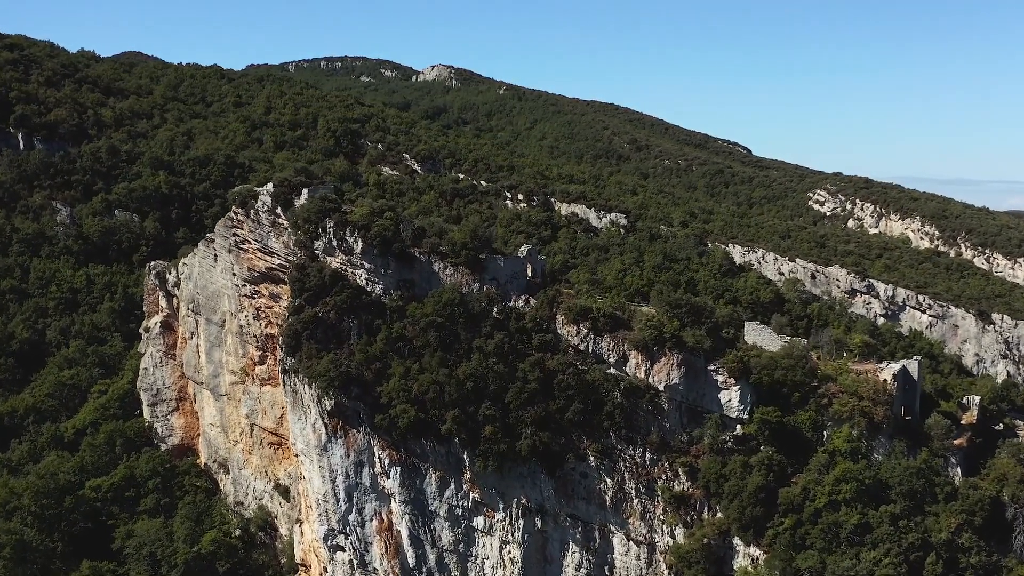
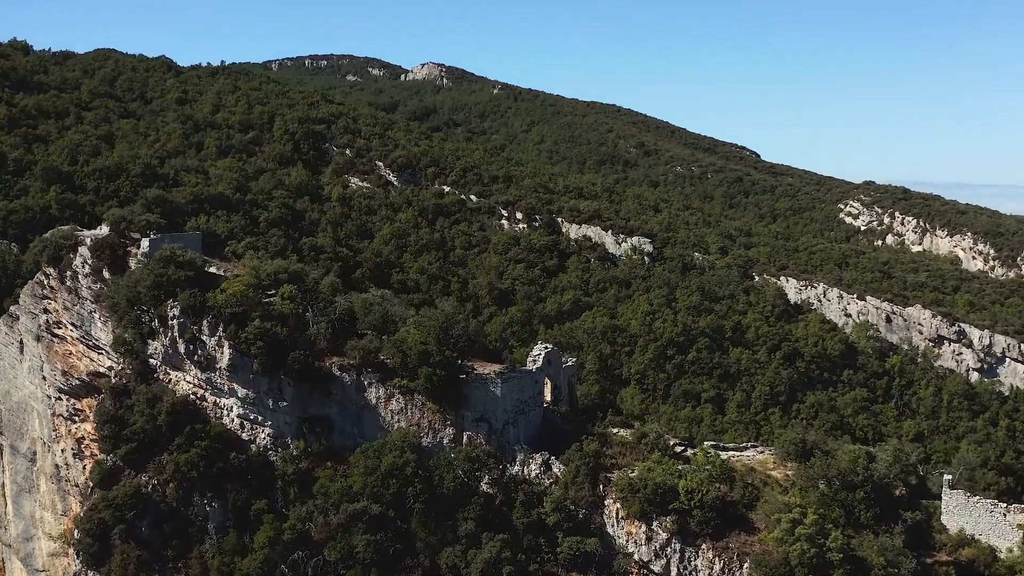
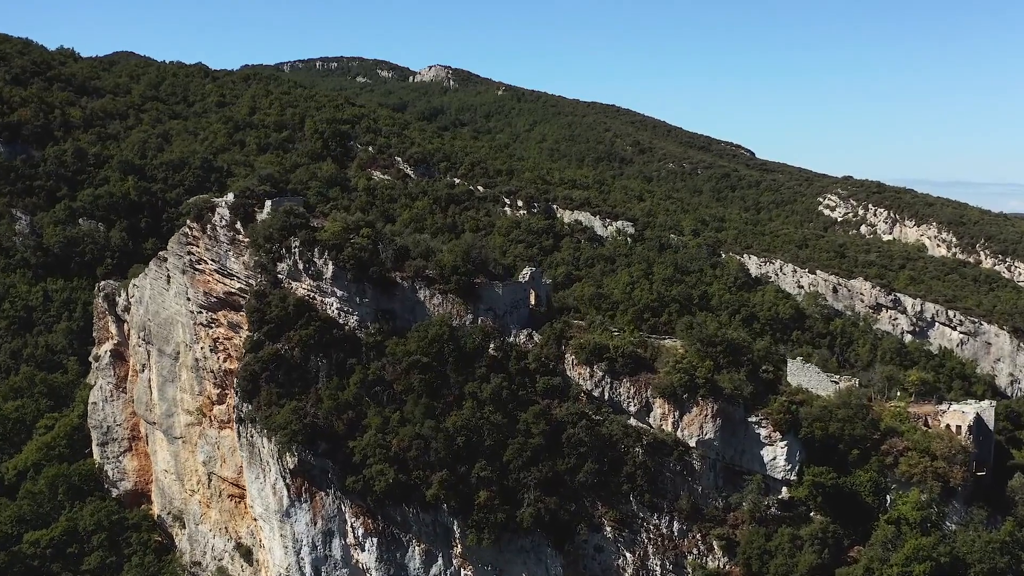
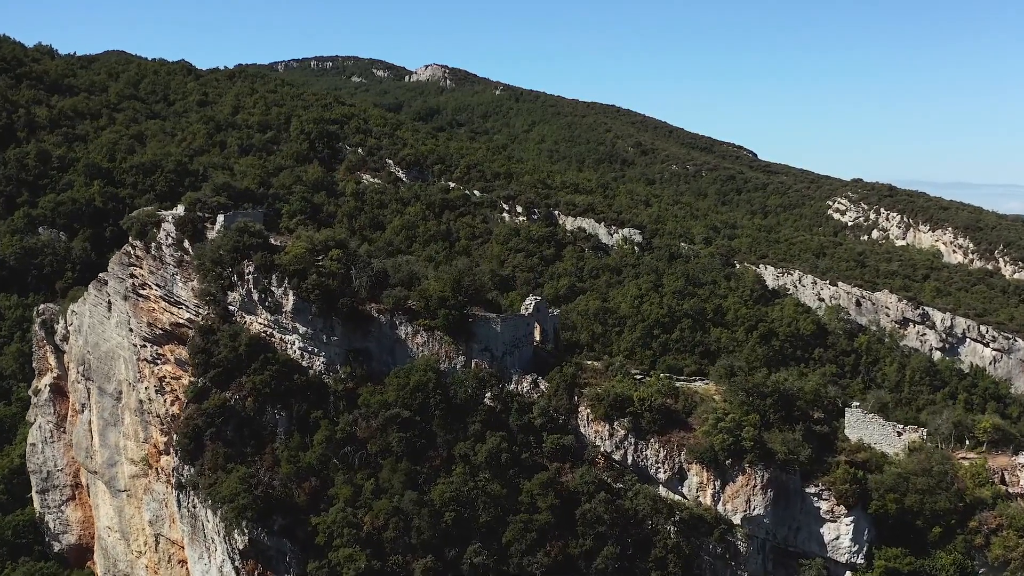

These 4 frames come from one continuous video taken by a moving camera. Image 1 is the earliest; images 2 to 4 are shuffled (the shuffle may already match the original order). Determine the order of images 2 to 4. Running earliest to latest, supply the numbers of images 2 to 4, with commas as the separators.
3, 4, 2
